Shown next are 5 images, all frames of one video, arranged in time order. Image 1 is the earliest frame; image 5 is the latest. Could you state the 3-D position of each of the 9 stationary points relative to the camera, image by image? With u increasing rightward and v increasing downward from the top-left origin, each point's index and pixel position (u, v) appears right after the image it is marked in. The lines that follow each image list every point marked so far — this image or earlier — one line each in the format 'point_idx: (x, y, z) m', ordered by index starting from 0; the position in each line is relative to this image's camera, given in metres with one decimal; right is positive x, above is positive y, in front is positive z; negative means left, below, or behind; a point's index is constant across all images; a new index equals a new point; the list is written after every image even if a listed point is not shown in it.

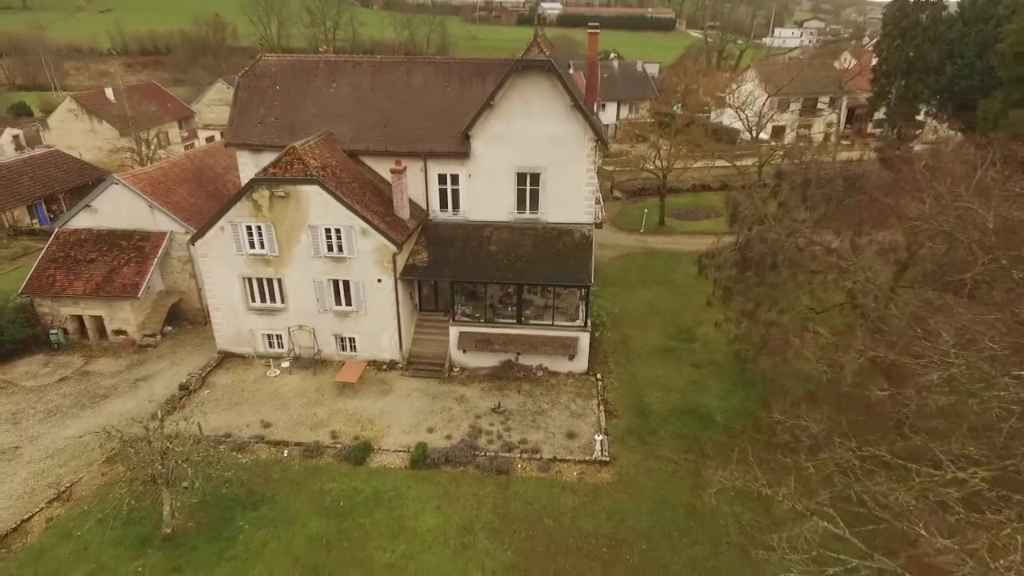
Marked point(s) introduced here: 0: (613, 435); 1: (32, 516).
0: (+3.7, -5.3, +18.8) m
1: (-14.3, -6.8, +15.5) m
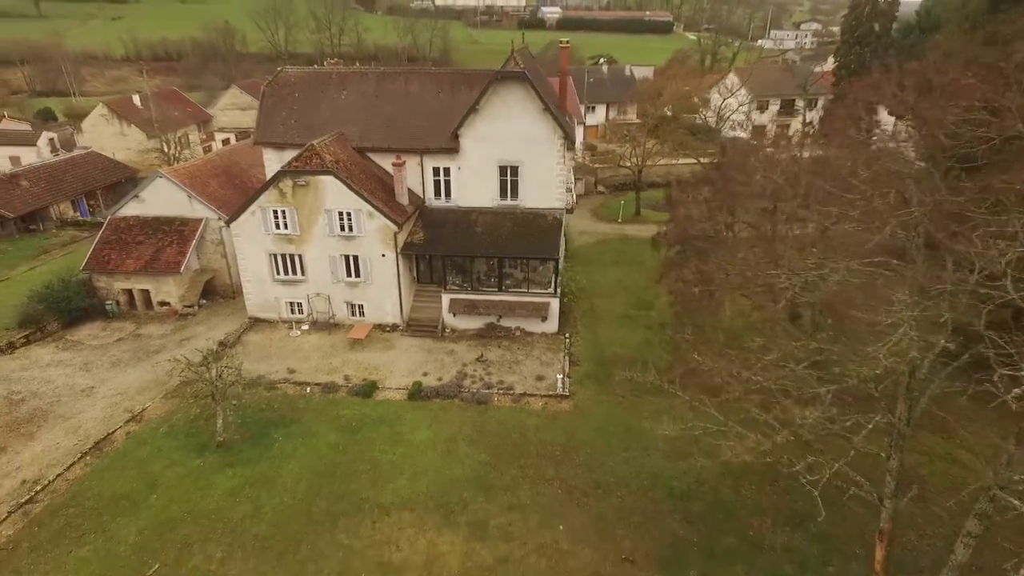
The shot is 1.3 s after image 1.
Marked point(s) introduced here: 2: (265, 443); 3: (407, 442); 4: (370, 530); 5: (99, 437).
0: (+2.8, -3.9, +23.0) m
1: (-15.2, -5.5, +19.9) m
2: (-9.2, -5.7, +19.3) m
3: (-4.0, -5.7, +19.3) m
4: (-4.3, -7.4, +15.9) m
5: (-15.6, -5.6, +19.6) m
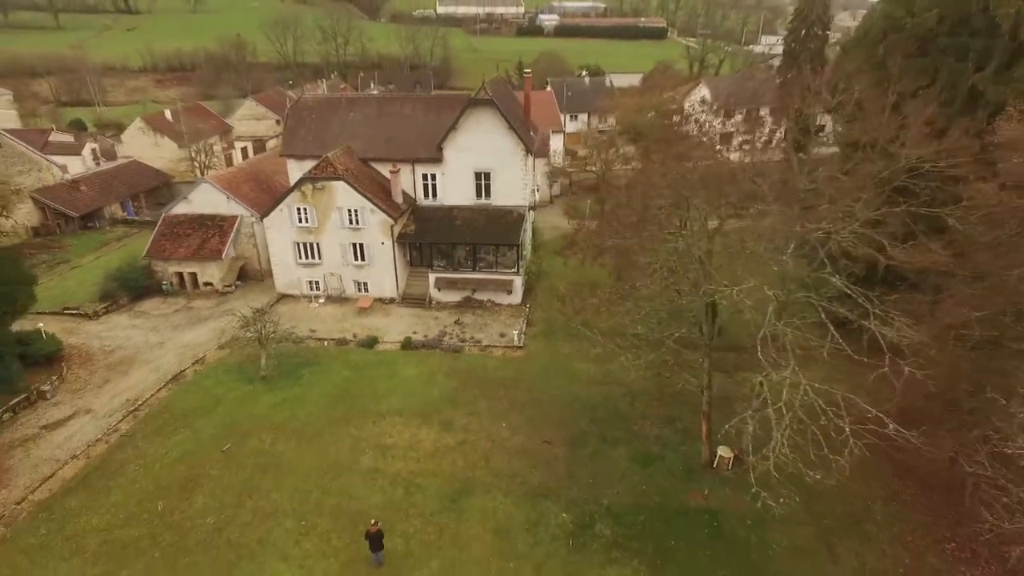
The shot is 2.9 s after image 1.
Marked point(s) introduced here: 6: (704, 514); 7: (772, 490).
0: (+1.0, -2.6, +30.1) m
1: (-17.0, -4.2, +27.1) m
2: (-11.0, -4.5, +26.5) m
3: (-5.8, -4.4, +26.4) m
4: (-6.2, -6.1, +23.1) m
5: (-17.4, -4.4, +26.8) m
6: (+6.9, -8.0, +18.5) m
7: (+9.7, -7.5, +19.2) m
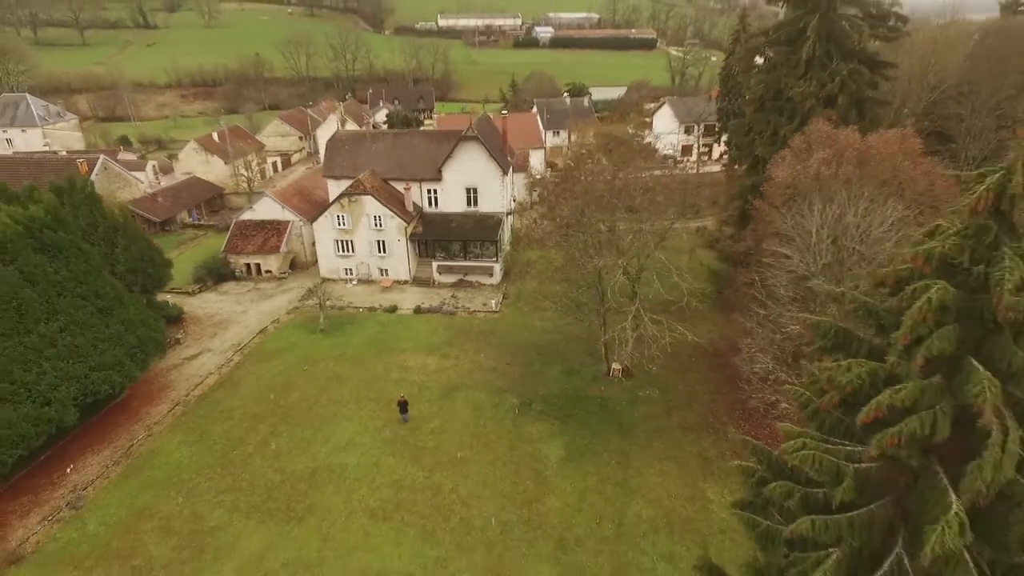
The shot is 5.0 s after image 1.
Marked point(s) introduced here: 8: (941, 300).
0: (-0.7, -1.2, +42.6) m
1: (-18.8, -2.9, +39.8) m
2: (-12.7, -3.1, +39.1) m
3: (-7.5, -3.1, +39.0) m
4: (-7.9, -4.7, +35.6) m
5: (-19.1, -3.1, +39.5) m
6: (+5.2, -6.6, +31.0) m
7: (+8.0, -6.0, +31.6) m
8: (+8.2, -0.2, +10.0) m
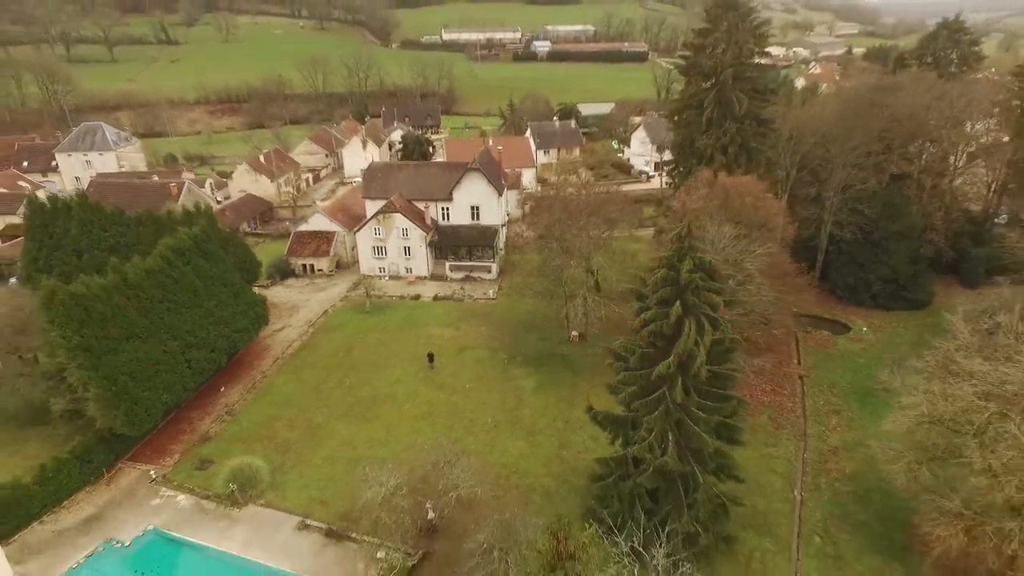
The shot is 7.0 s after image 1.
0: (-1.5, -0.5, +57.6) m
1: (-19.5, -2.3, +54.8) m
2: (-13.5, -2.4, +54.1) m
3: (-8.3, -2.4, +54.0) m
4: (-8.7, -4.0, +50.6) m
5: (-19.9, -2.4, +54.5) m
6: (+4.4, -5.8, +45.9) m
7: (+7.2, -5.3, +46.5) m
8: (+7.3, +0.6, +24.9) m
